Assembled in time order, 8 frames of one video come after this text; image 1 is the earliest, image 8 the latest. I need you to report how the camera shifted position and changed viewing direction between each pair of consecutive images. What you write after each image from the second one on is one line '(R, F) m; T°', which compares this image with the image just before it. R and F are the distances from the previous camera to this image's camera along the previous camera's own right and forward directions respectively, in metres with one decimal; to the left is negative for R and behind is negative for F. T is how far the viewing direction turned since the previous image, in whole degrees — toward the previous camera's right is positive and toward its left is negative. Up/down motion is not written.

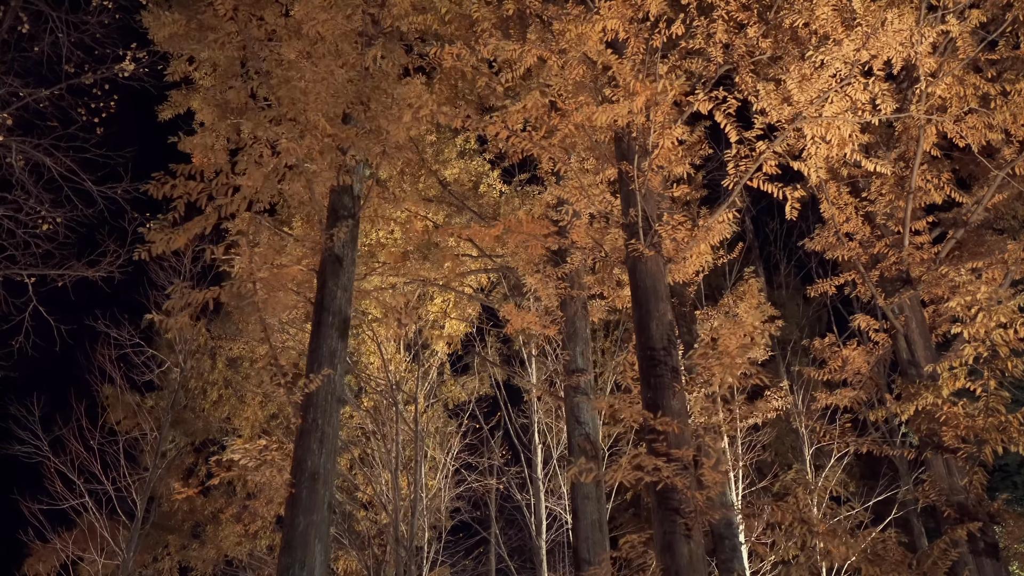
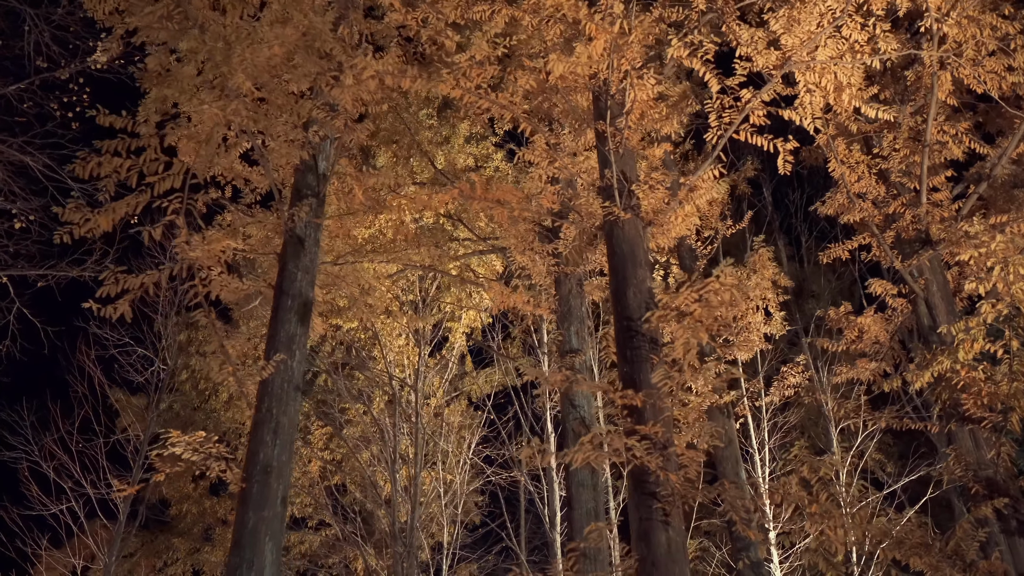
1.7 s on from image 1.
(+0.5, +0.5) m; -3°
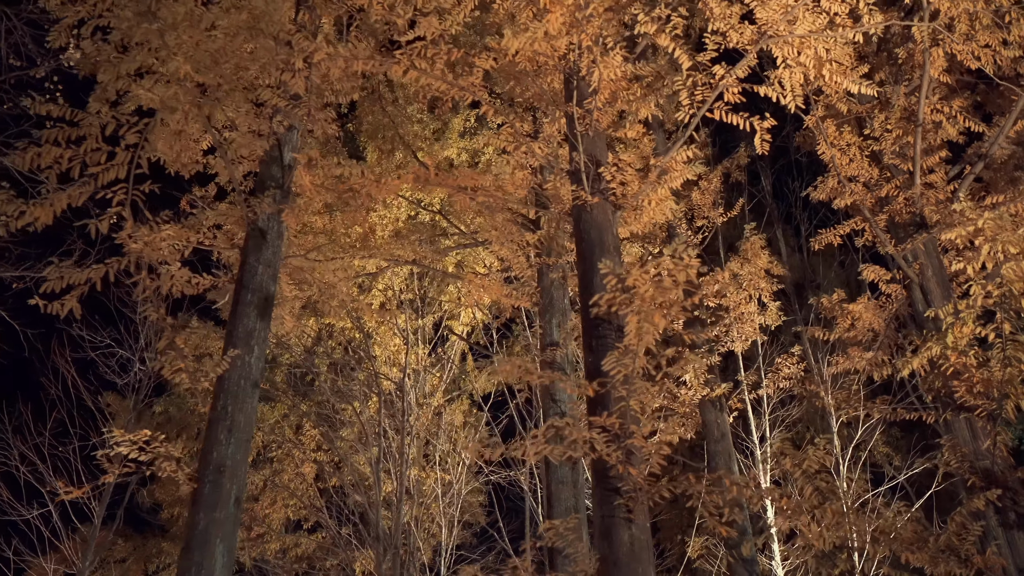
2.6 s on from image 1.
(+0.4, +0.2) m; -1°
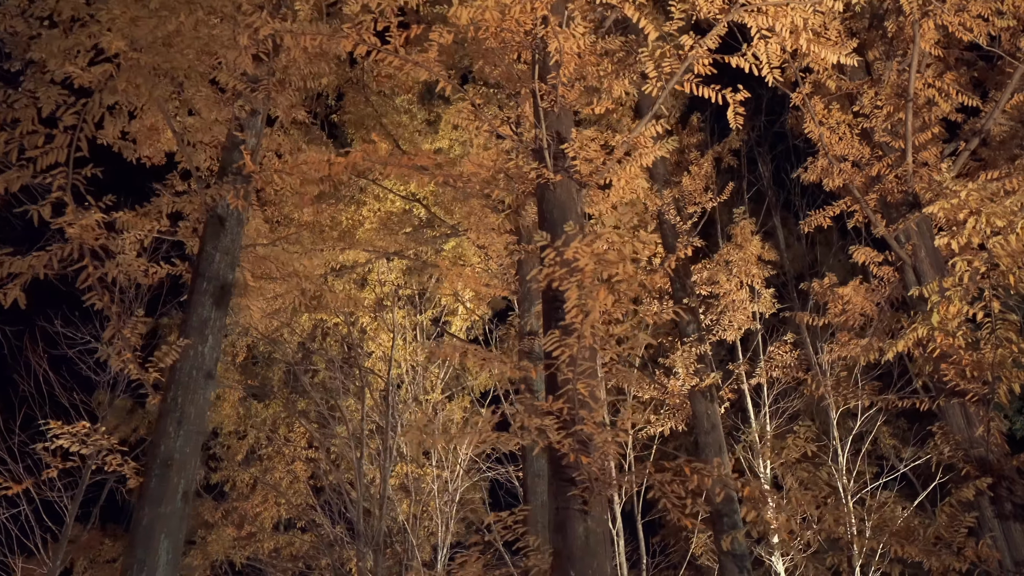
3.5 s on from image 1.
(+0.4, +0.2) m; -1°
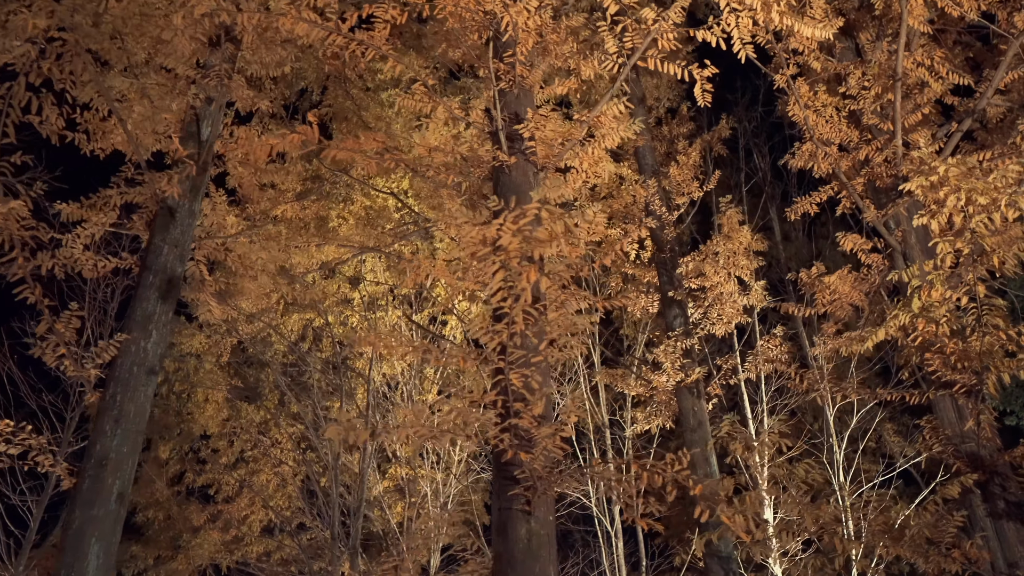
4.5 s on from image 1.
(+0.4, +0.3) m; -1°
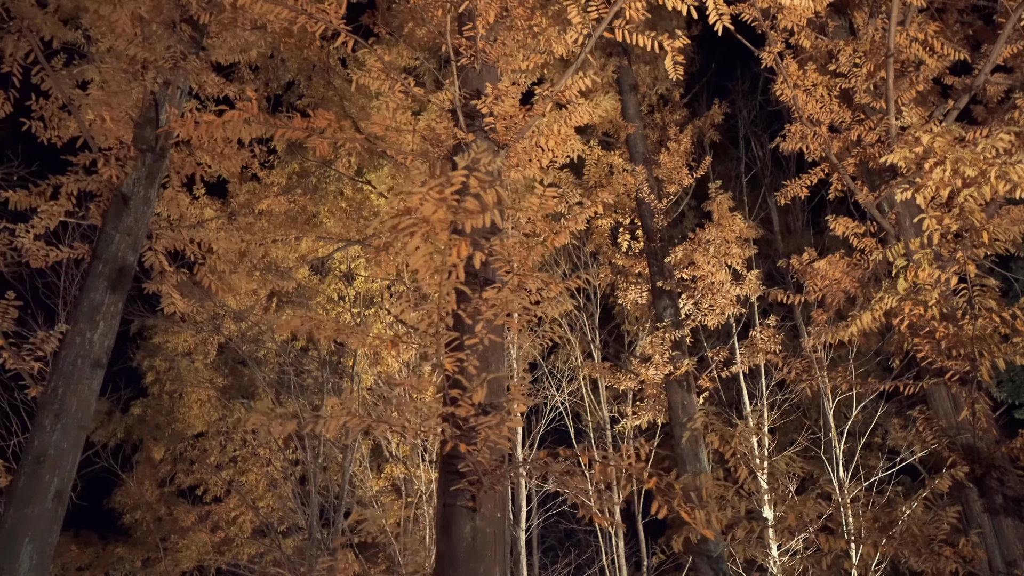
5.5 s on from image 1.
(+0.3, +0.3) m; -1°
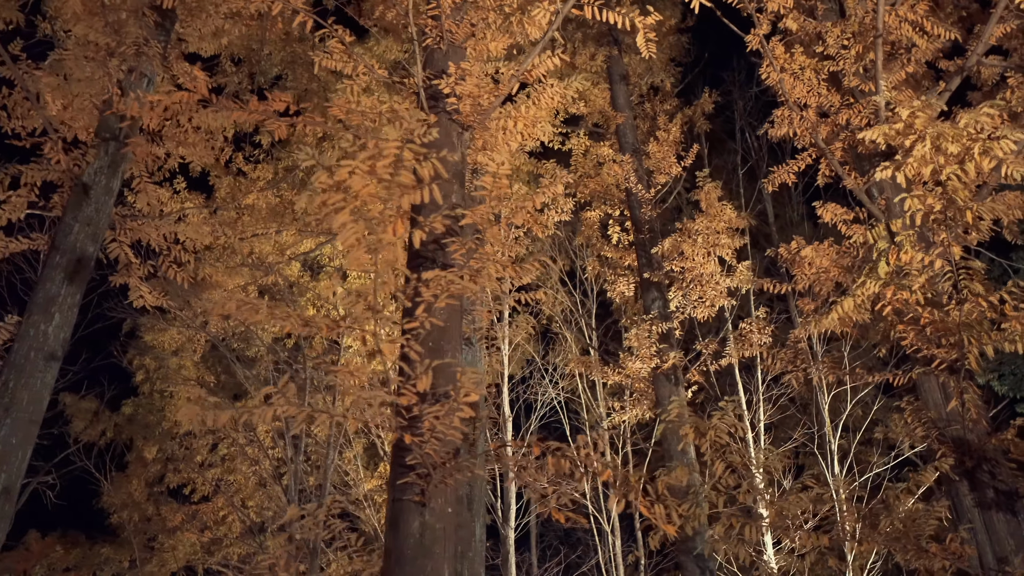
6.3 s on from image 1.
(+0.2, +0.2) m; -1°
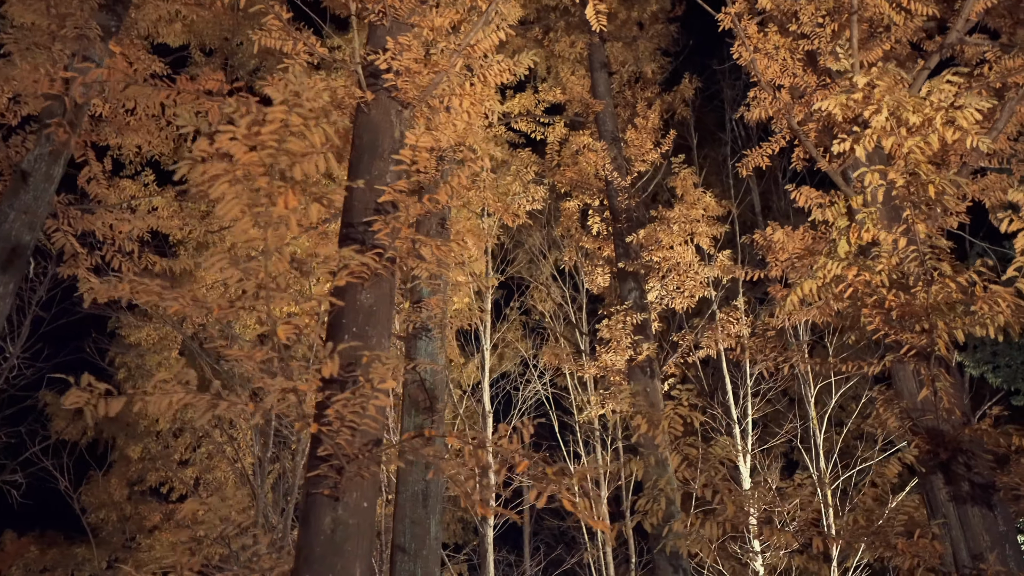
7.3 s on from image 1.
(+0.4, +0.2) m; -1°
